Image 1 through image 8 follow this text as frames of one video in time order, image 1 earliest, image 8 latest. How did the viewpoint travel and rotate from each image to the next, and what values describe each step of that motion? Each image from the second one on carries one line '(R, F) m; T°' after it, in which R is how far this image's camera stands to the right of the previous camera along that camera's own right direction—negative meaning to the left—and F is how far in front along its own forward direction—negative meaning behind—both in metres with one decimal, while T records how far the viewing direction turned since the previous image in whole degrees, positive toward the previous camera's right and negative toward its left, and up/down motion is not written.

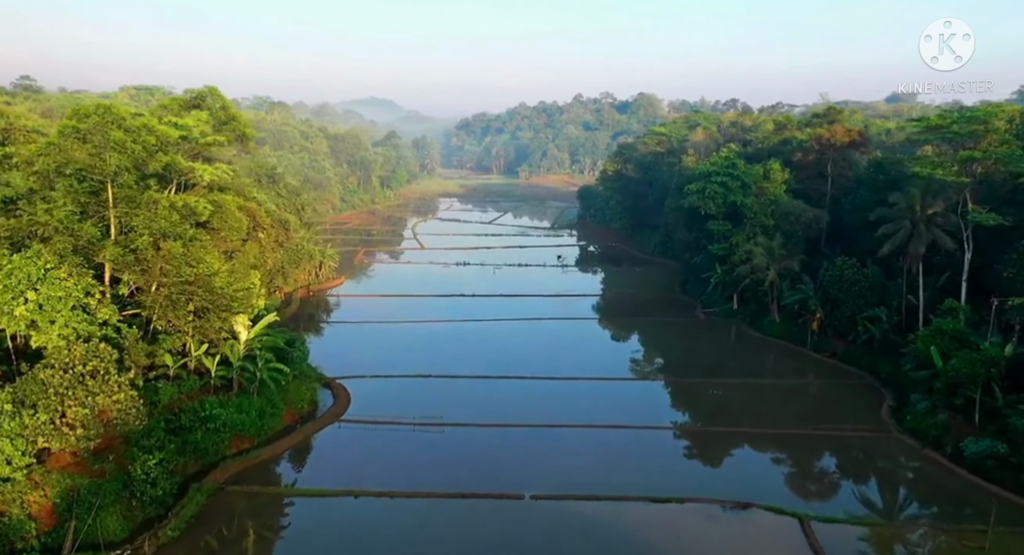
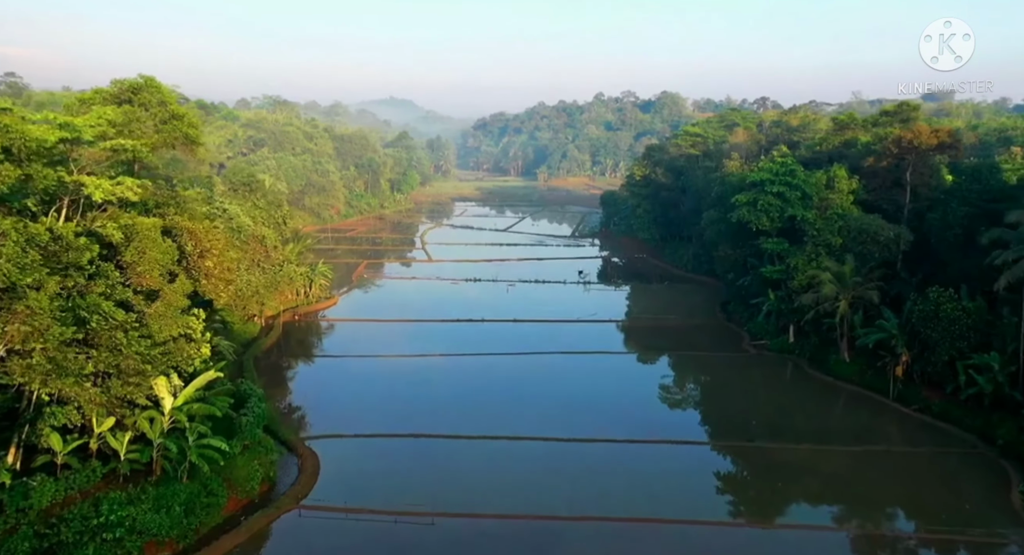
(+0.1, +5.1) m; -1°
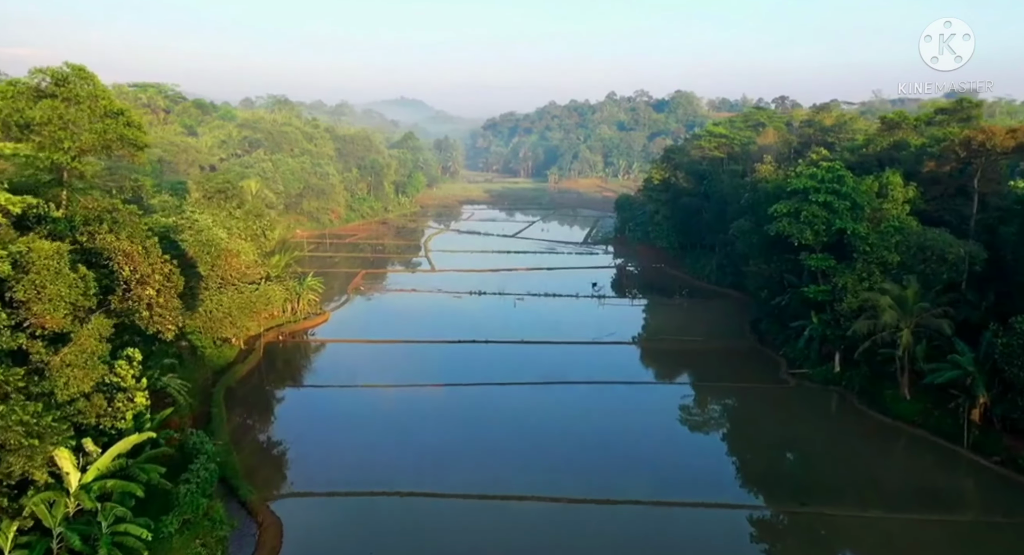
(+0.1, +3.4) m; -1°
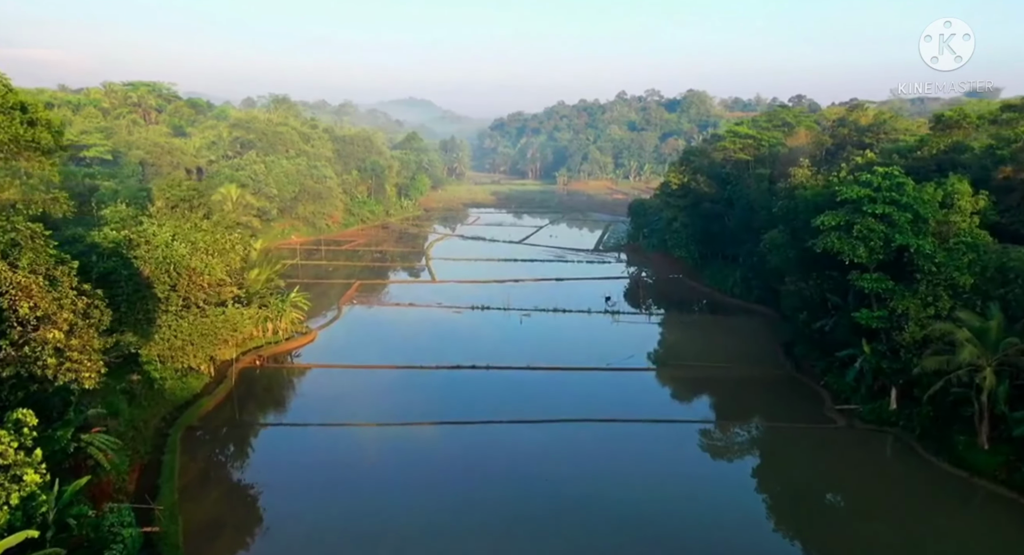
(+0.1, +3.4) m; -1°
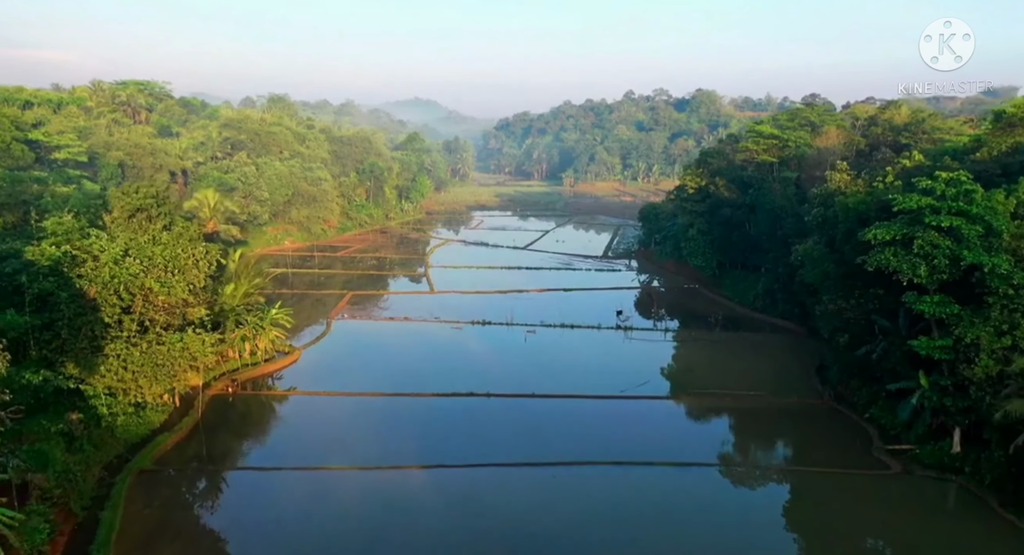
(+0.1, +2.9) m; 0°
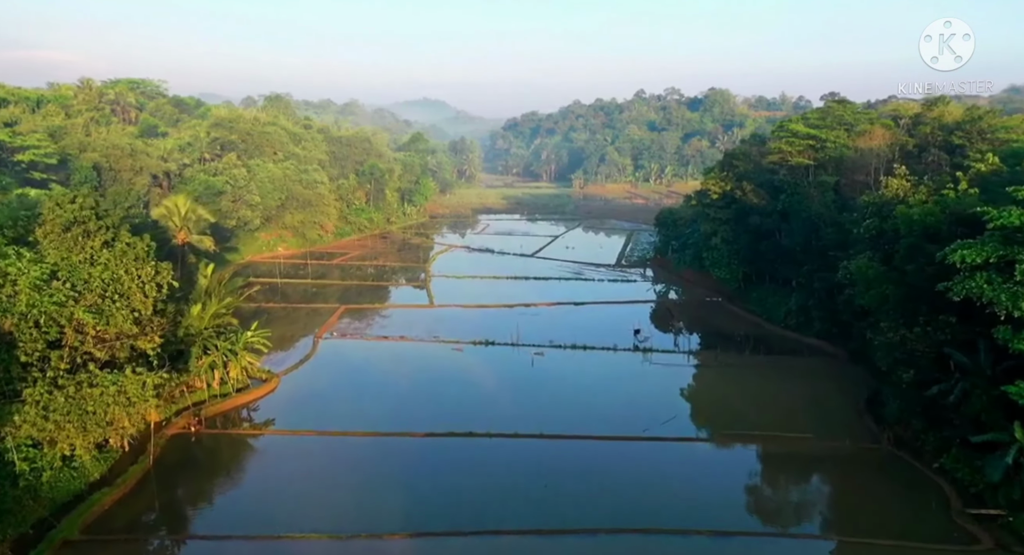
(+0.1, +3.3) m; -1°
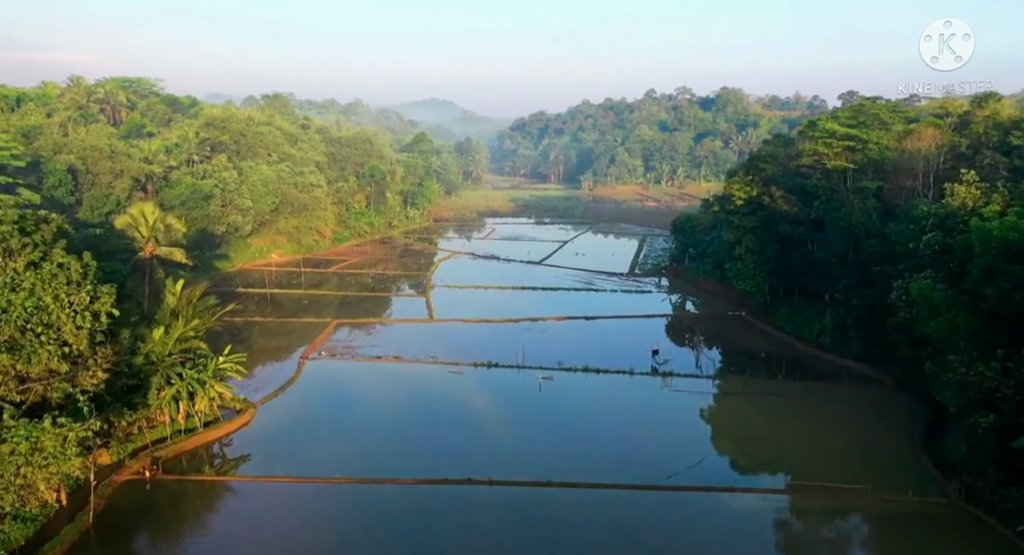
(+0.1, +2.9) m; -1°
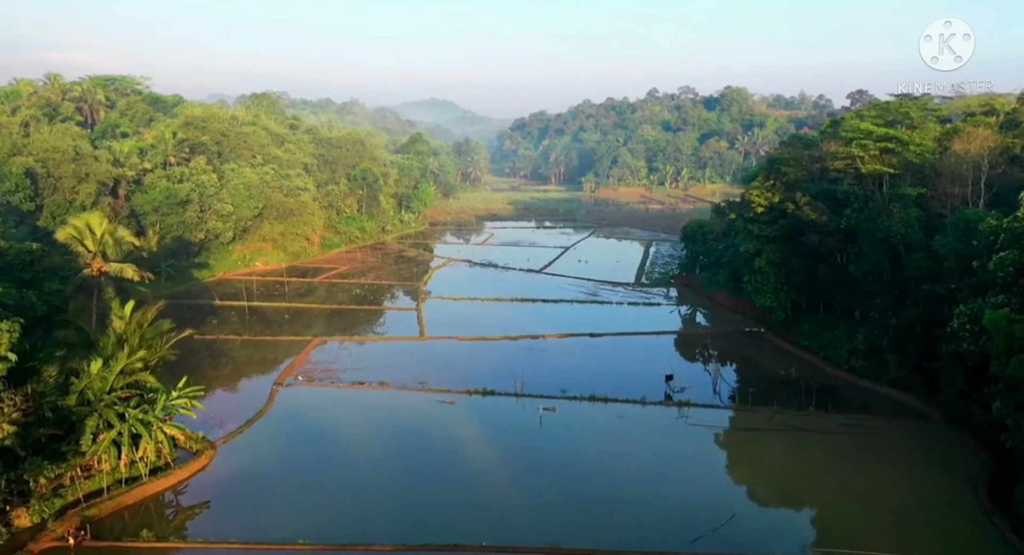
(+0.1, +2.9) m; 0°
